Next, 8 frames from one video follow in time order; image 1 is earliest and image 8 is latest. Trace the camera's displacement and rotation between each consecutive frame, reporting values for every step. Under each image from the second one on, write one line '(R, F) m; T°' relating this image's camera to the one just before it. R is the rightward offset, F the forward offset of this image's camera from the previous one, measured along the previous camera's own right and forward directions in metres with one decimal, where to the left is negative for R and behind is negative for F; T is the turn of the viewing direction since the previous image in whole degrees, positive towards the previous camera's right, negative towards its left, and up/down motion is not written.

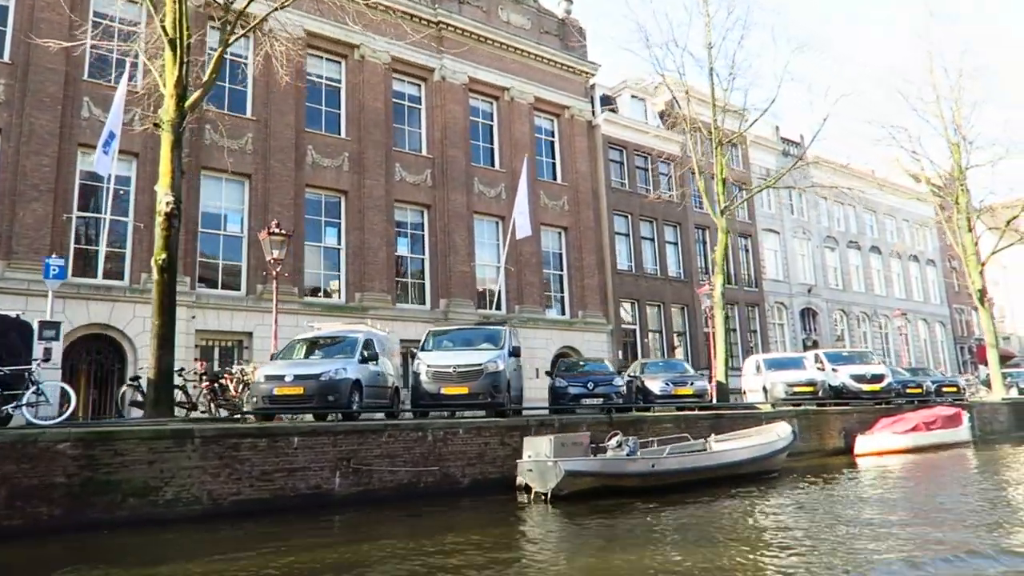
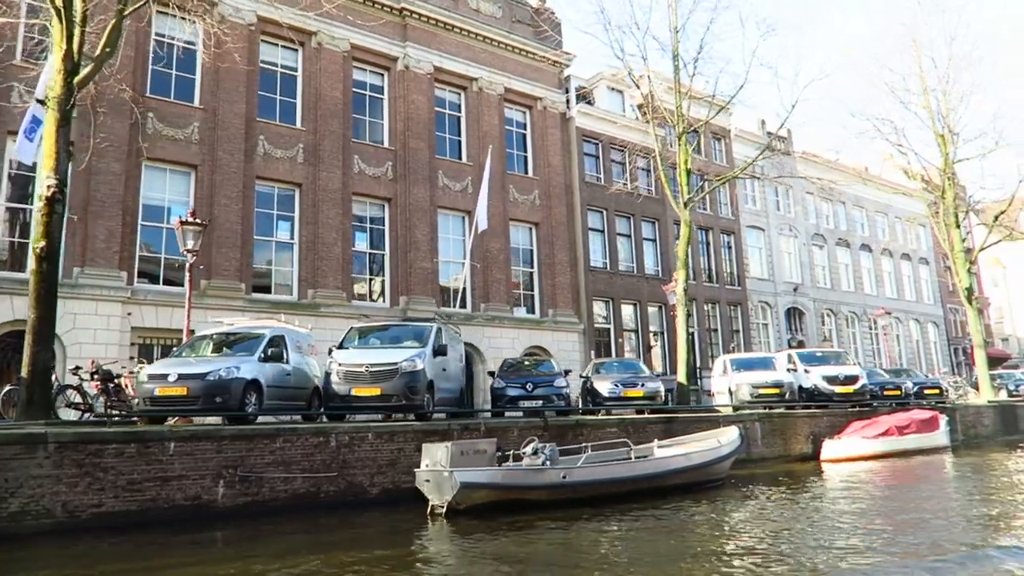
(+1.5, +0.9) m; 0°
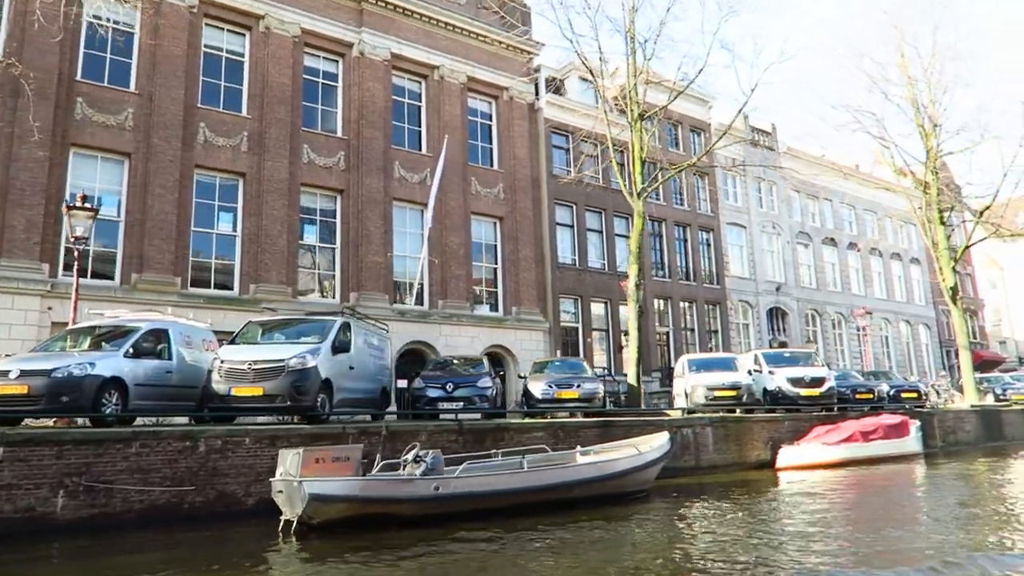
(+1.6, +1.0) m; 0°
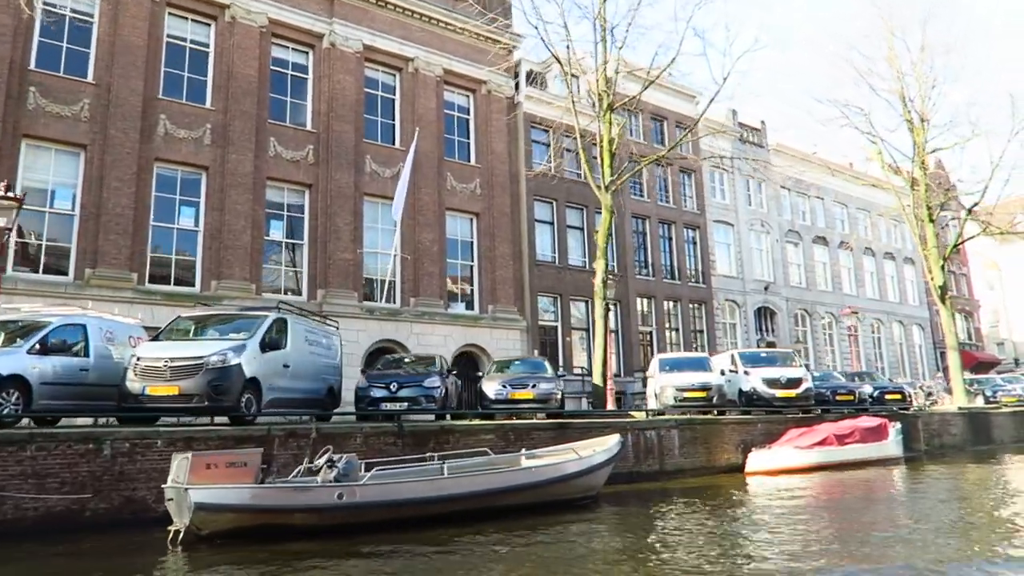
(+1.0, +0.6) m; 0°
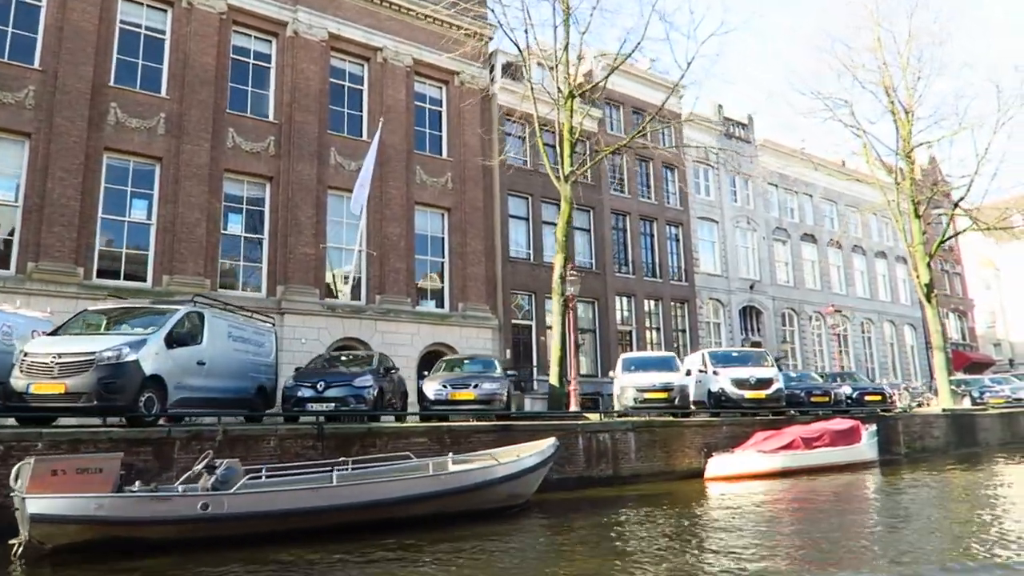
(+1.2, +0.7) m; 0°
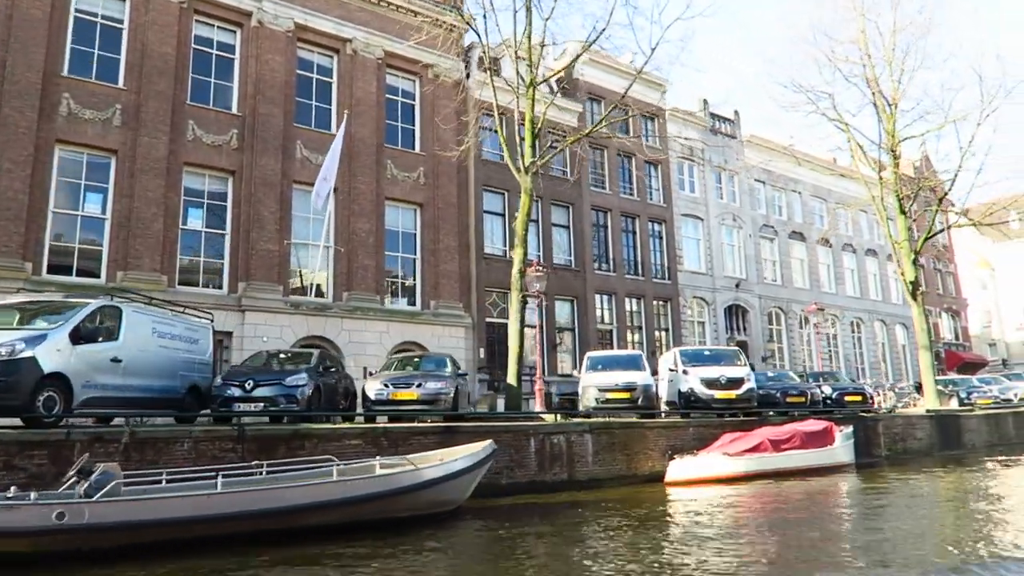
(+1.0, +0.6) m; 0°
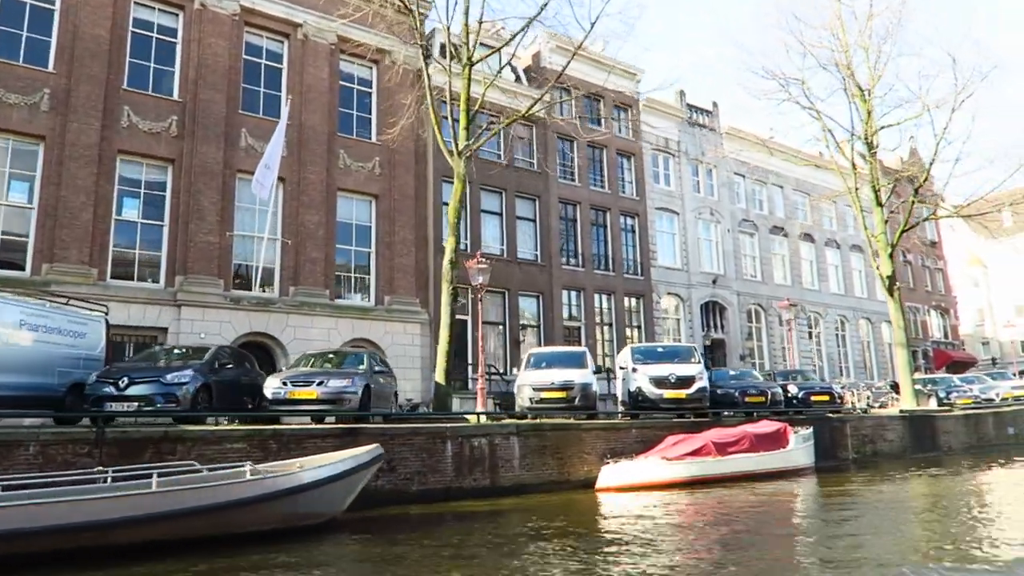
(+1.5, +0.9) m; 0°
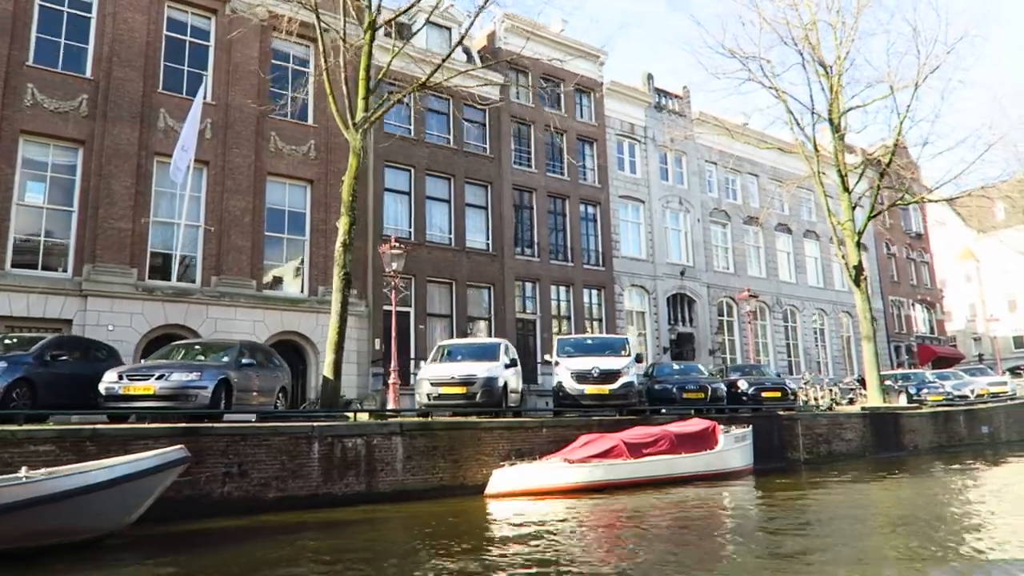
(+2.0, +1.2) m; 0°
